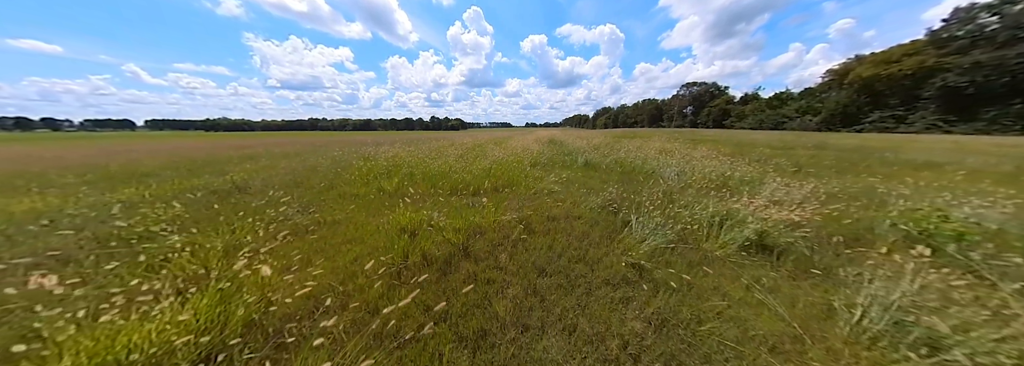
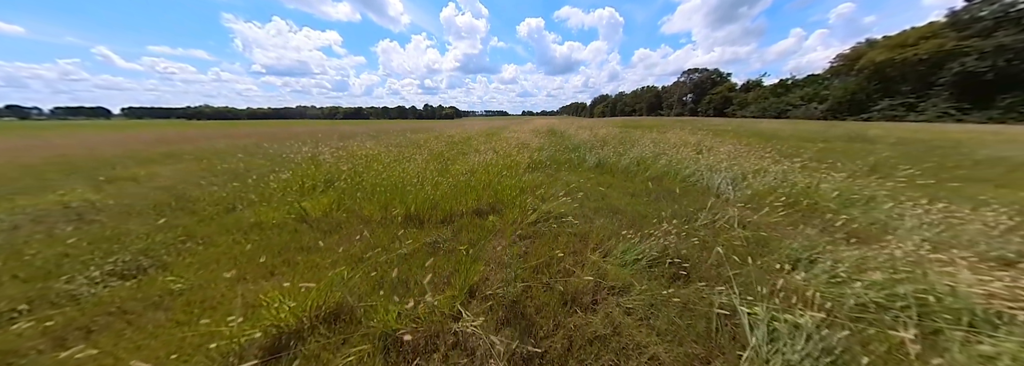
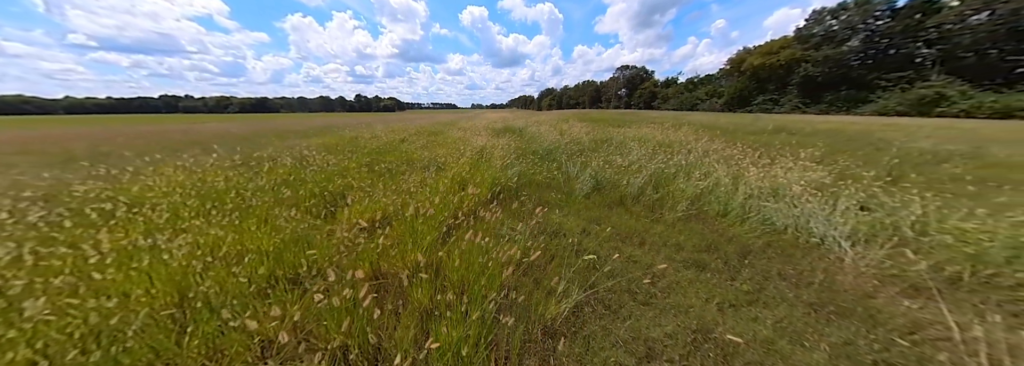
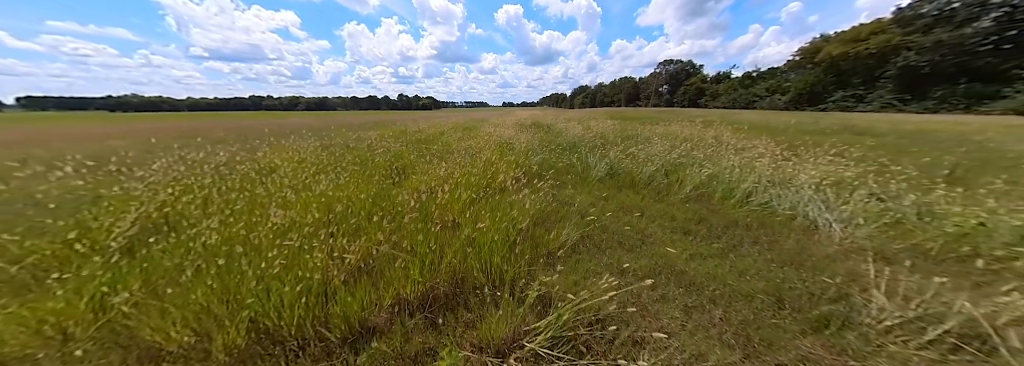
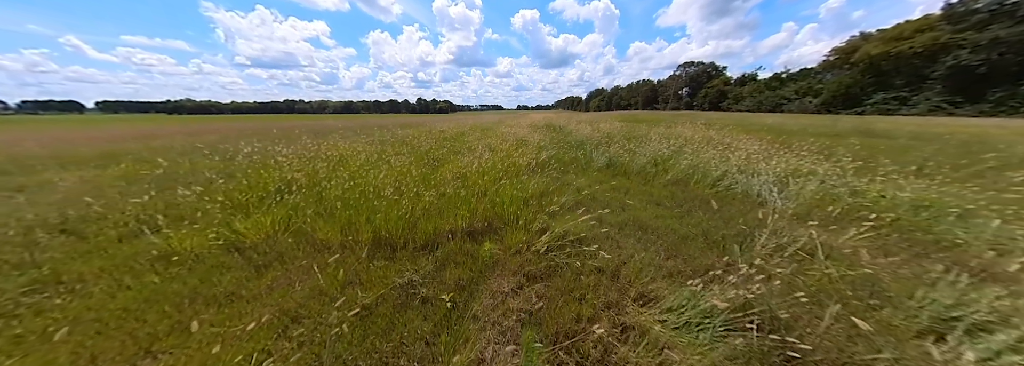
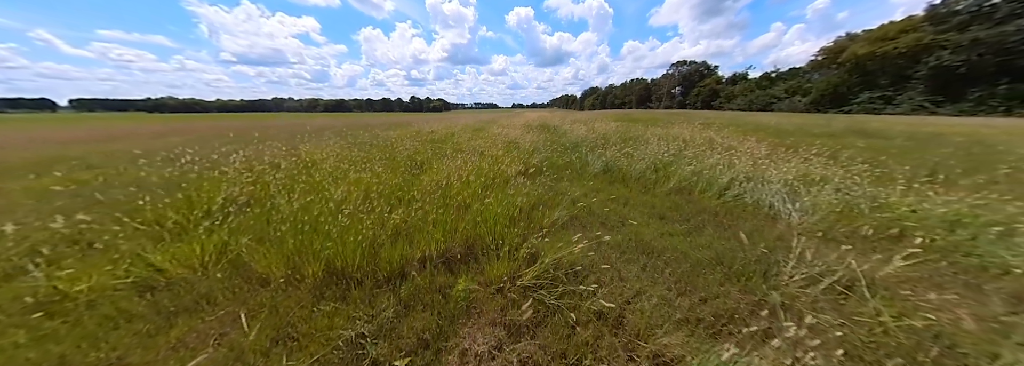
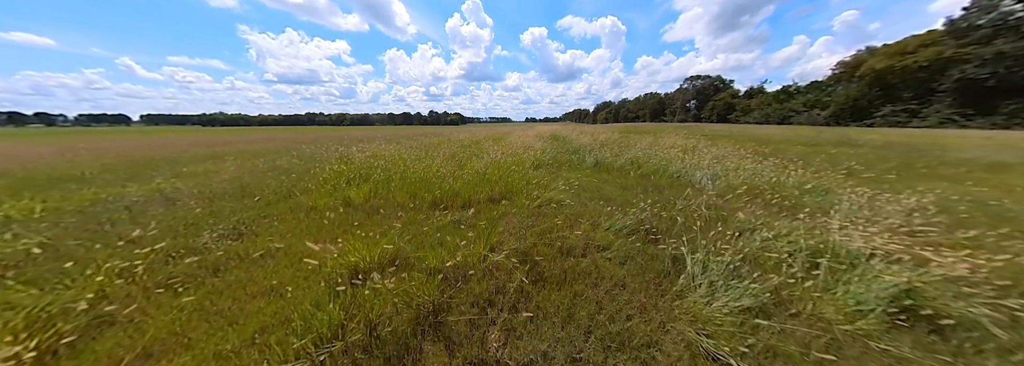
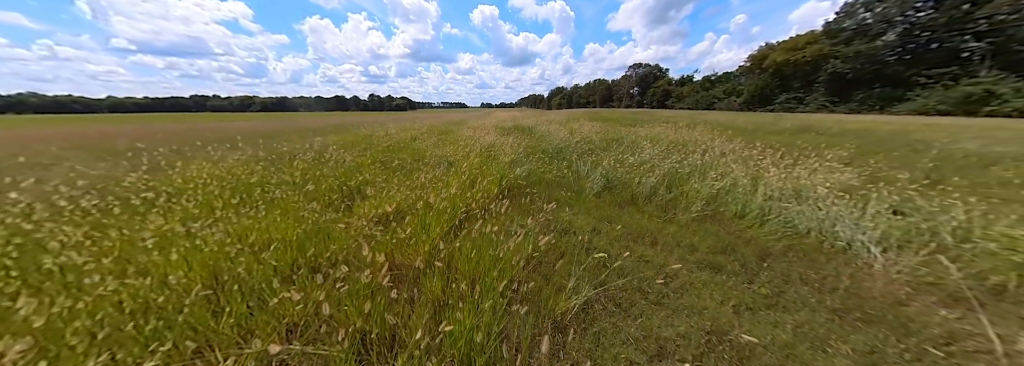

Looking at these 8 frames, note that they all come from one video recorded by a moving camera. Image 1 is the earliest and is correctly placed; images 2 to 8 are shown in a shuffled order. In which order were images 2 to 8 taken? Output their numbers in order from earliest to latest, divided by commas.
7, 2, 5, 6, 4, 8, 3
